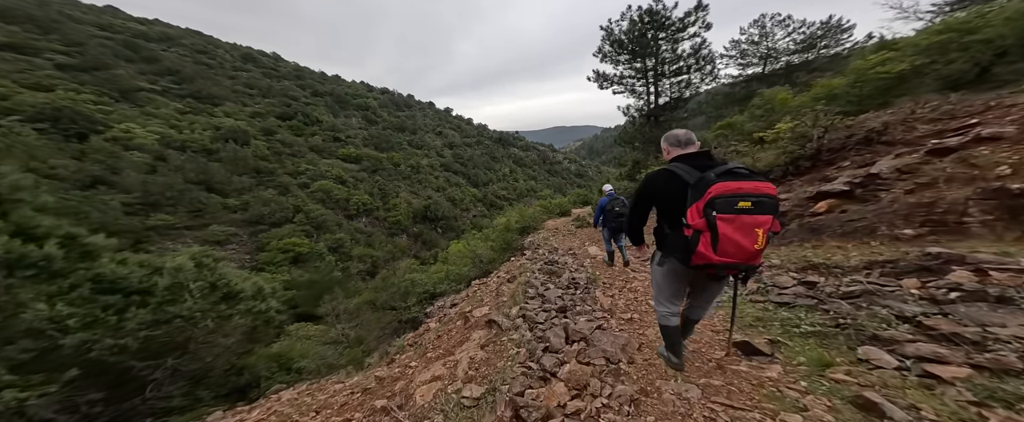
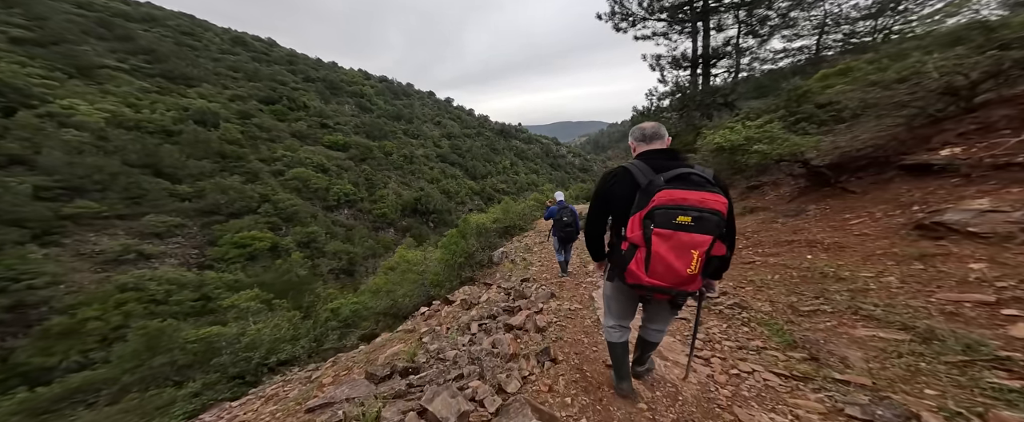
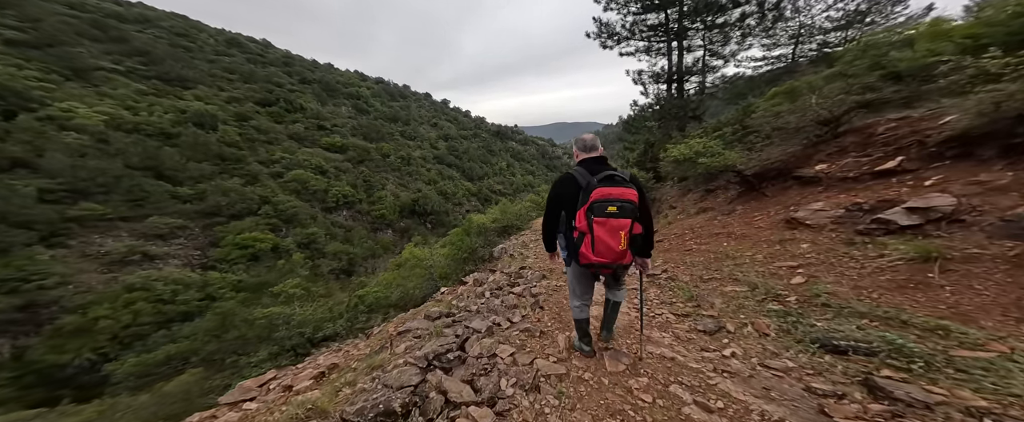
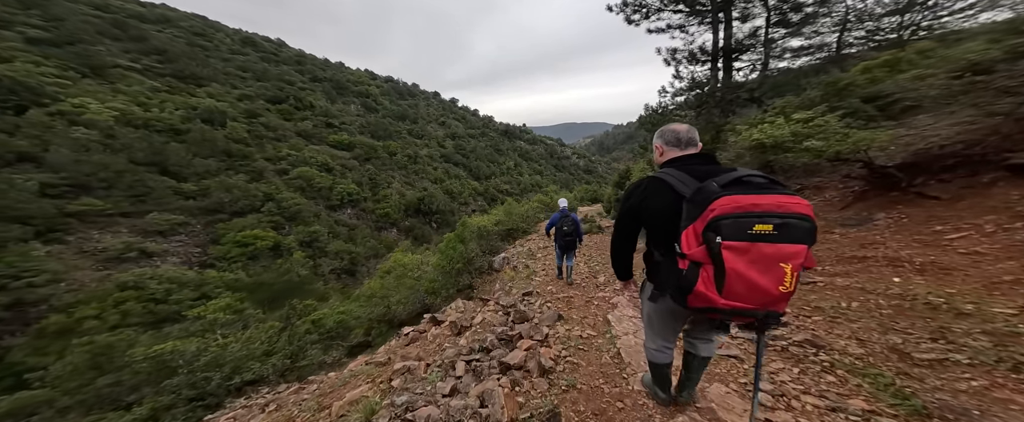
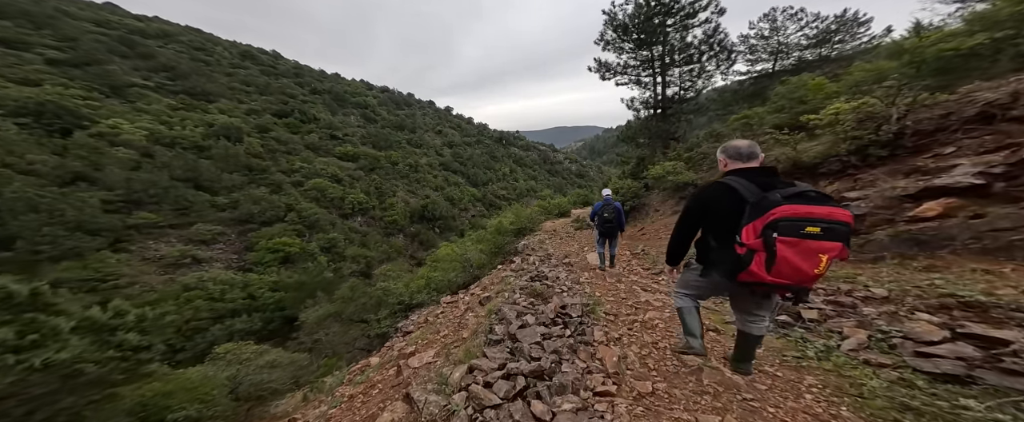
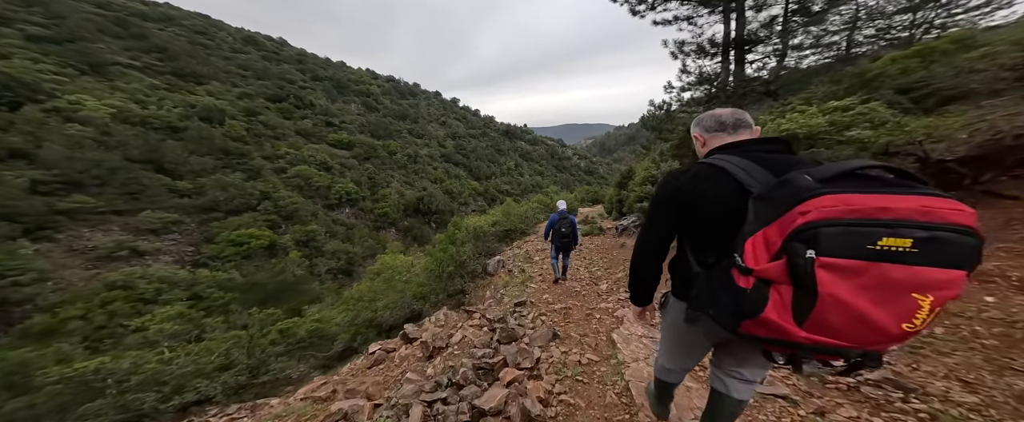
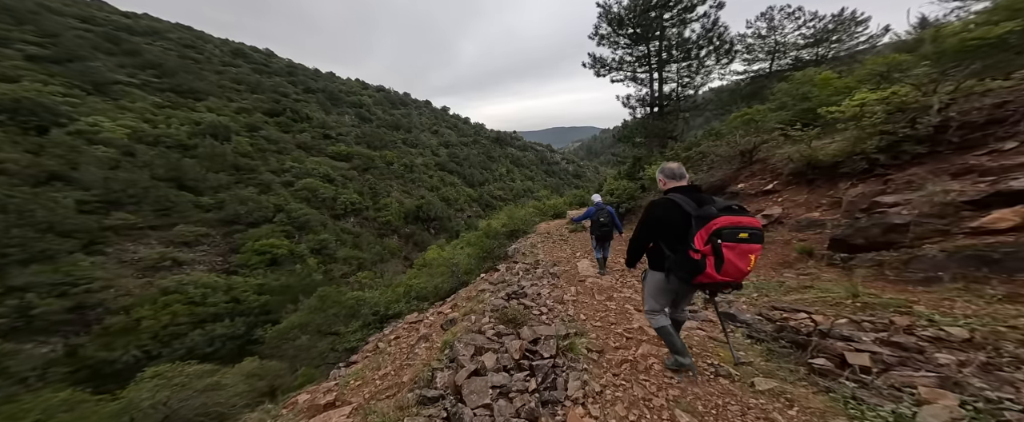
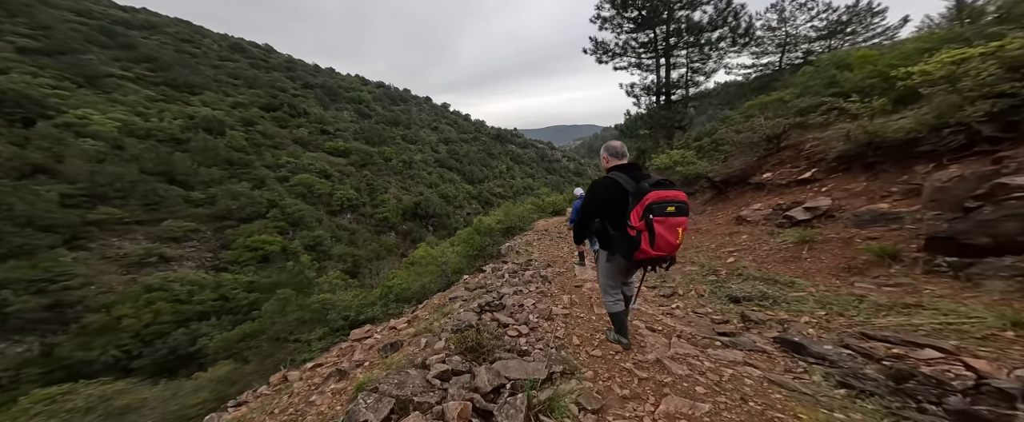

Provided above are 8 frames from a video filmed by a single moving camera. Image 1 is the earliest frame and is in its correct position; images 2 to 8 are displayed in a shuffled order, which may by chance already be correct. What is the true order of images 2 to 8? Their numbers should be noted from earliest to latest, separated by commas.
5, 7, 8, 3, 2, 4, 6
